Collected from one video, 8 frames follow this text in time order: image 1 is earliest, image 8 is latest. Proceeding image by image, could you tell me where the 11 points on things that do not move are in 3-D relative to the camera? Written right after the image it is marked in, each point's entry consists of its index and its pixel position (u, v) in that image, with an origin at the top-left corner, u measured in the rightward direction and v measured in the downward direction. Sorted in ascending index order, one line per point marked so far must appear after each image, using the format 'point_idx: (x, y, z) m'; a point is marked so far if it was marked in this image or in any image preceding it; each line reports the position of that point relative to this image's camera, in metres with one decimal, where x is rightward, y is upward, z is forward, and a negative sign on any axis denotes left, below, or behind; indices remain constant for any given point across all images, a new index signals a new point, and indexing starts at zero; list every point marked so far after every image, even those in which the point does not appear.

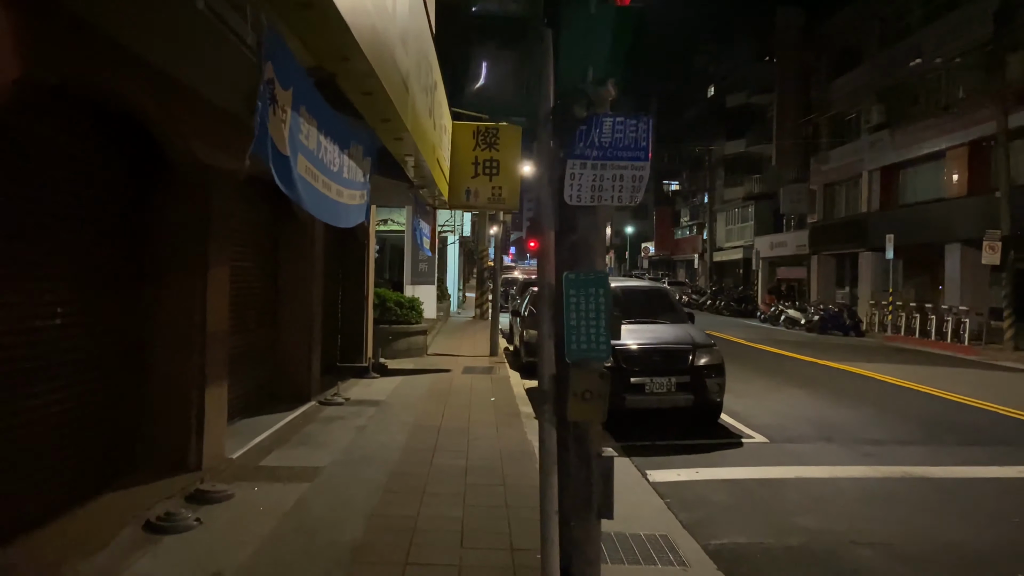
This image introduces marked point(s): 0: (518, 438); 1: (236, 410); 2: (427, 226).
0: (+0.1, -1.7, +7.9) m
1: (-3.0, -1.3, +7.7) m
2: (-1.6, +1.2, +13.8) m
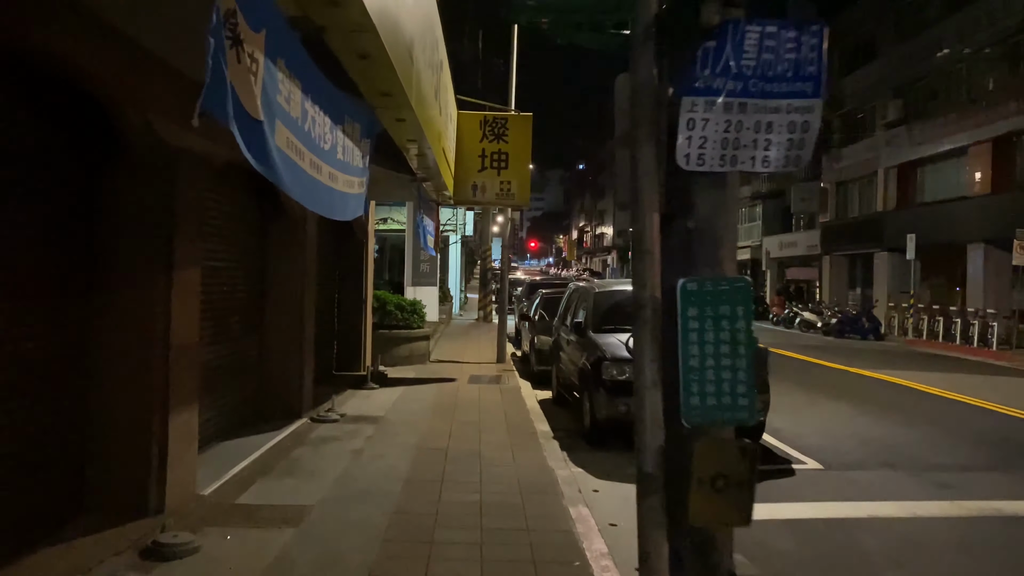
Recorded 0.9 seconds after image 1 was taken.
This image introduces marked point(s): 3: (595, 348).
0: (+0.2, -1.7, +6.9) m
1: (-2.8, -1.4, +6.7) m
2: (-1.4, +1.2, +12.8) m
3: (+1.0, -0.7, +8.3) m
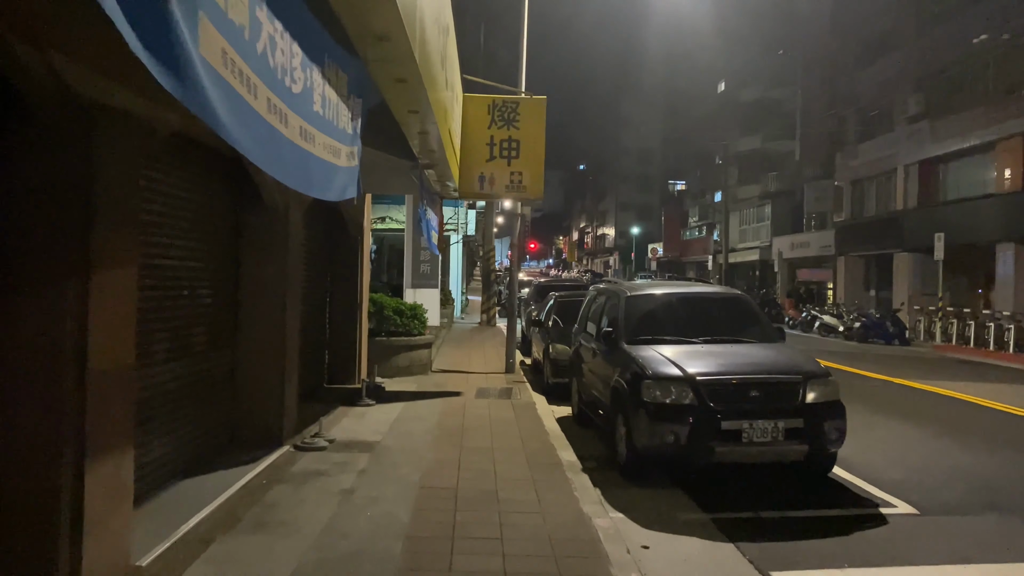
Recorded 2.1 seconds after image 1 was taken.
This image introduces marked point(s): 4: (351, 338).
0: (+0.4, -1.7, +5.6) m
1: (-2.6, -1.4, +5.4) m
2: (-1.2, +1.1, +11.5) m
3: (+1.2, -0.7, +7.0) m
4: (-2.5, -0.8, +11.1) m
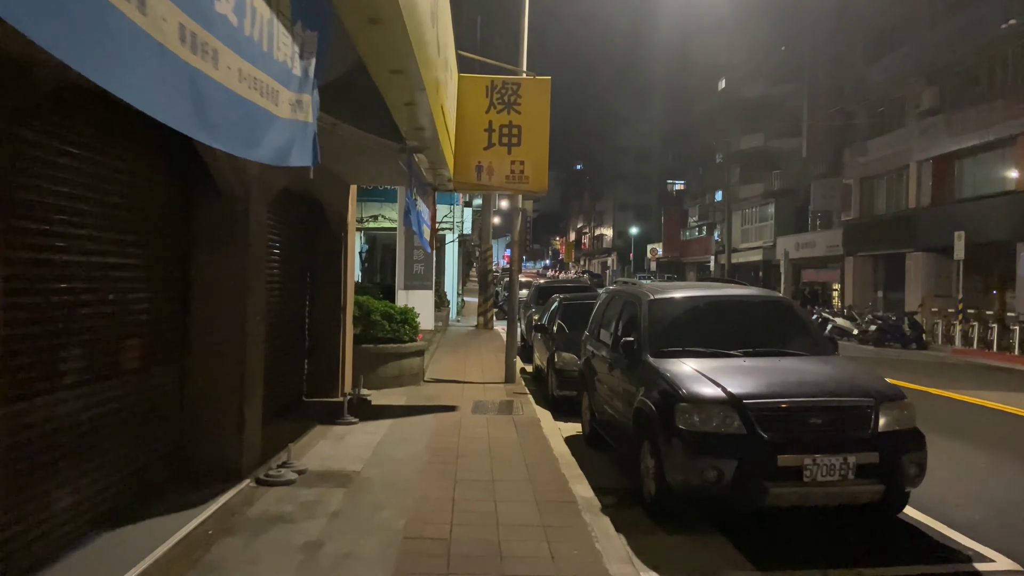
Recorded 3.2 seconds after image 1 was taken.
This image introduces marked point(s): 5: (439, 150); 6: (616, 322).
0: (+0.5, -1.8, +4.5) m
1: (-2.6, -1.4, +4.2) m
2: (-1.2, +1.1, +10.3) m
3: (+1.2, -0.7, +5.9) m
4: (-2.5, -0.8, +10.0) m
5: (-0.8, +1.6, +8.1) m
6: (+1.1, -0.4, +7.7) m
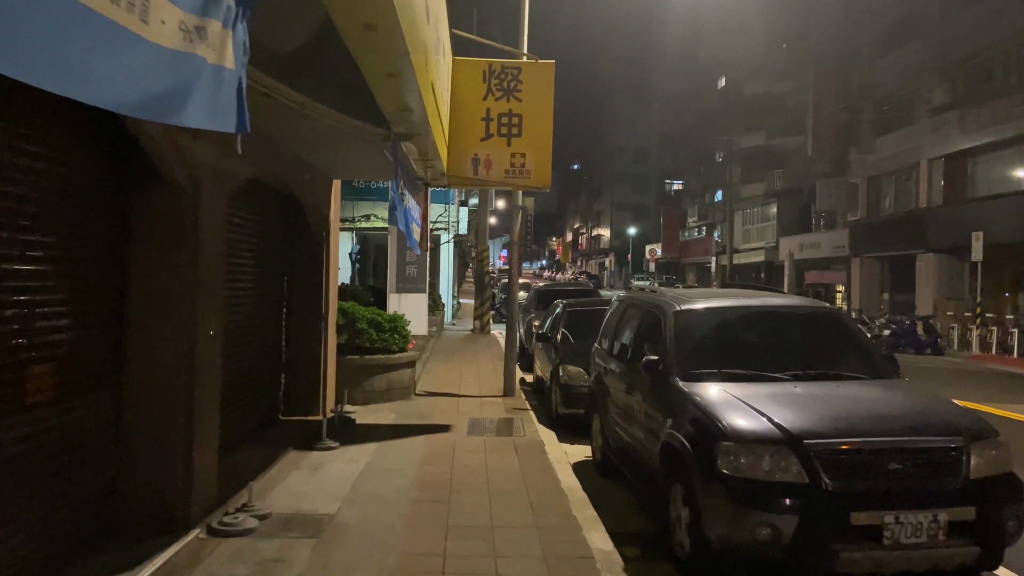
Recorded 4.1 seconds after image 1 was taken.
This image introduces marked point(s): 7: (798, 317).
0: (+0.5, -1.8, +3.5) m
1: (-2.6, -1.5, +3.2) m
2: (-1.2, +1.0, +9.3) m
3: (+1.2, -0.8, +4.9) m
4: (-2.5, -0.9, +9.0) m
5: (-0.8, +1.5, +7.1) m
6: (+1.1, -0.4, +6.7) m
7: (+2.3, -0.2, +5.8) m
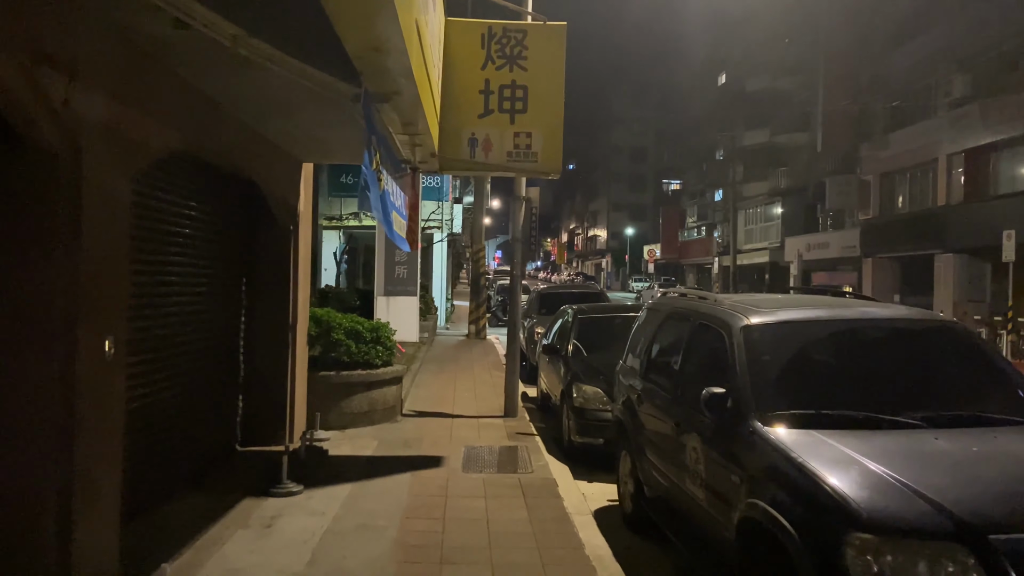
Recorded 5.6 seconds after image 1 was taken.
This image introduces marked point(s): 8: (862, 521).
0: (+0.6, -1.9, +2.0) m
1: (-2.5, -1.5, +1.7) m
2: (-1.2, +1.0, +7.8) m
3: (+1.3, -0.9, +3.4) m
4: (-2.4, -1.0, +7.5) m
5: (-0.8, +1.5, +5.6) m
6: (+1.2, -0.5, +5.2) m
7: (+2.4, -0.3, +4.3) m
8: (+1.4, -0.9, +2.9) m
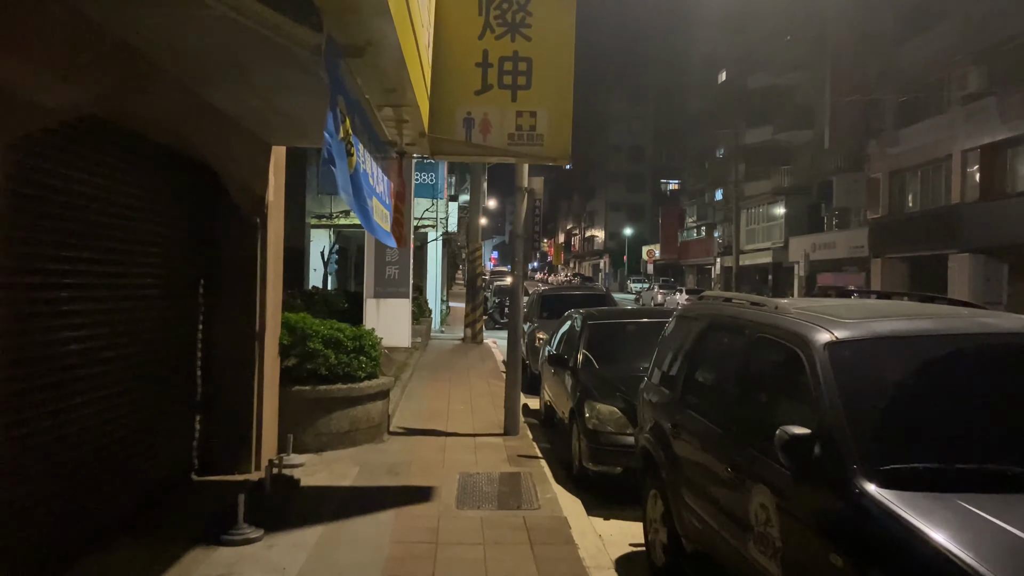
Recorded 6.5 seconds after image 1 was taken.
0: (+0.7, -1.9, +1.0) m
1: (-2.4, -1.5, +0.6) m
2: (-1.2, +1.0, +6.8) m
3: (+1.3, -0.9, +2.4) m
4: (-2.4, -1.0, +6.4) m
5: (-0.7, +1.4, +4.5) m
6: (+1.2, -0.5, +4.2) m
7: (+2.4, -0.3, +3.3) m
8: (+1.5, -0.9, +1.8) m
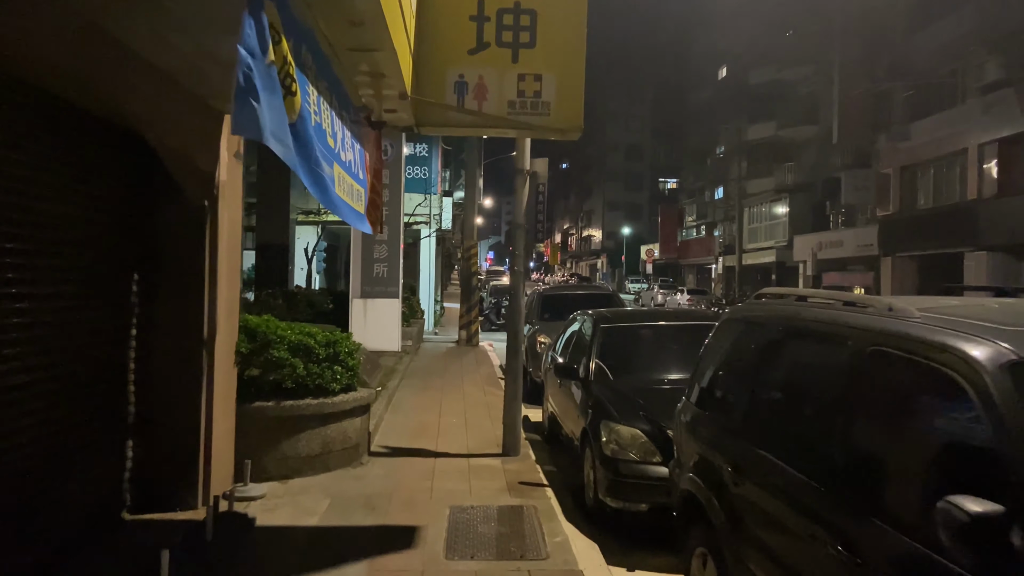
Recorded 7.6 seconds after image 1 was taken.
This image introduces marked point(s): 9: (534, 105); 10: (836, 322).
0: (+0.7, -1.8, -0.2) m
1: (-2.4, -1.5, -0.5) m
2: (-1.1, +1.0, +5.7) m
3: (+1.4, -0.8, +1.3) m
4: (-2.4, -1.0, +5.2) m
5: (-0.7, +1.5, +3.4) m
6: (+1.3, -0.5, +3.1) m
7: (+2.5, -0.3, +2.2) m
8: (+1.5, -0.9, +0.7) m
9: (+0.2, +1.5, +5.9) m
10: (+1.4, -0.1, +3.0) m
